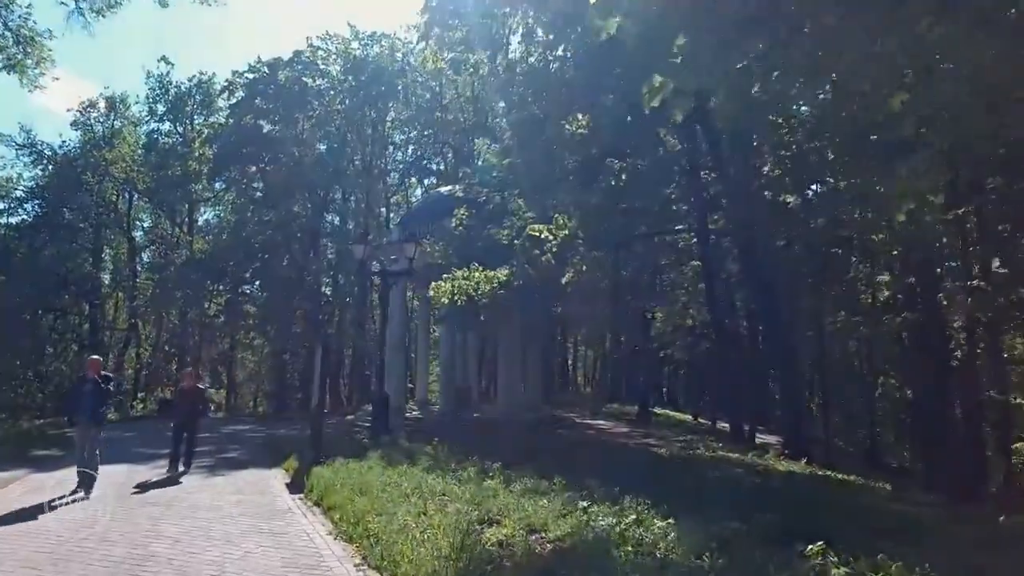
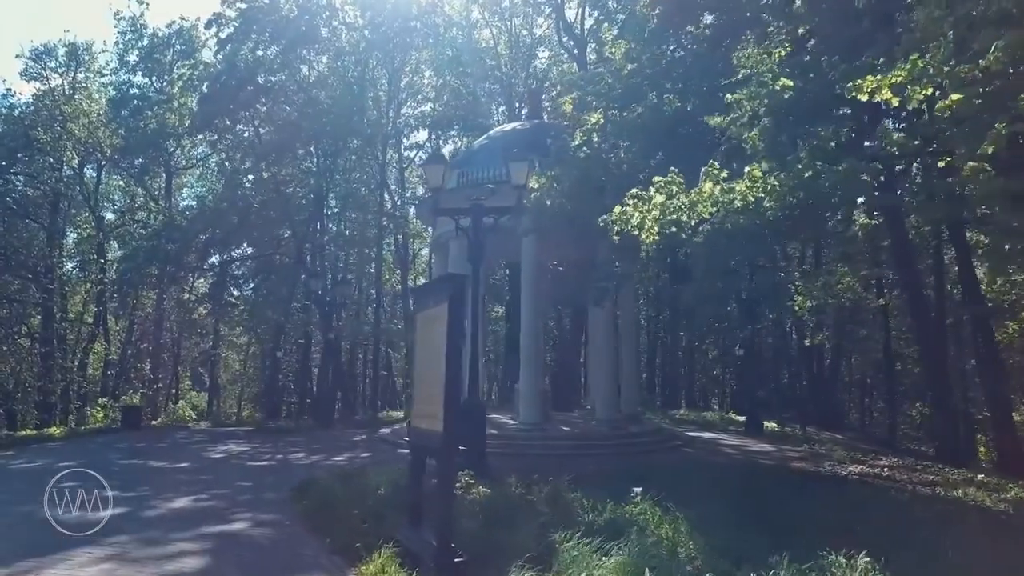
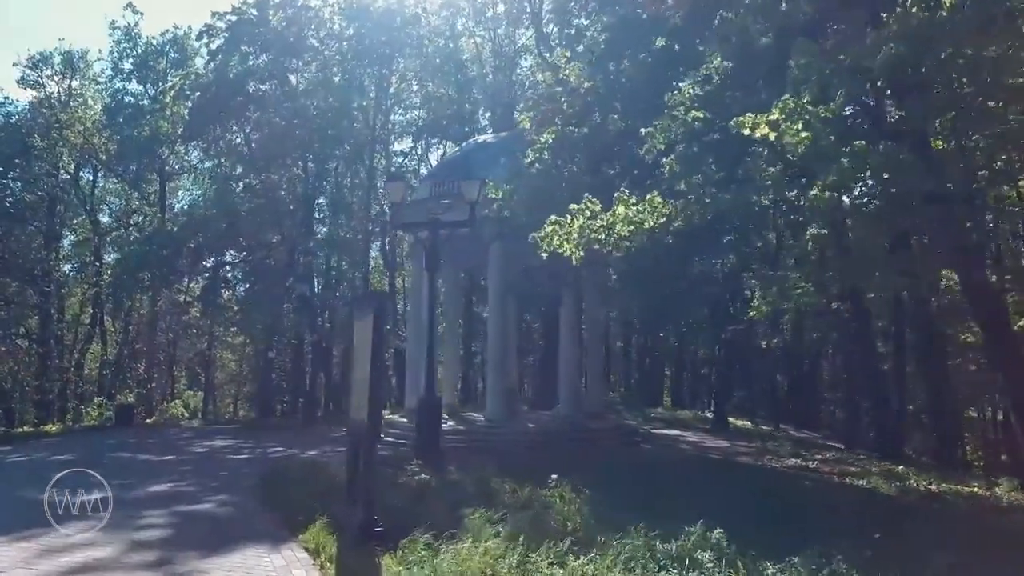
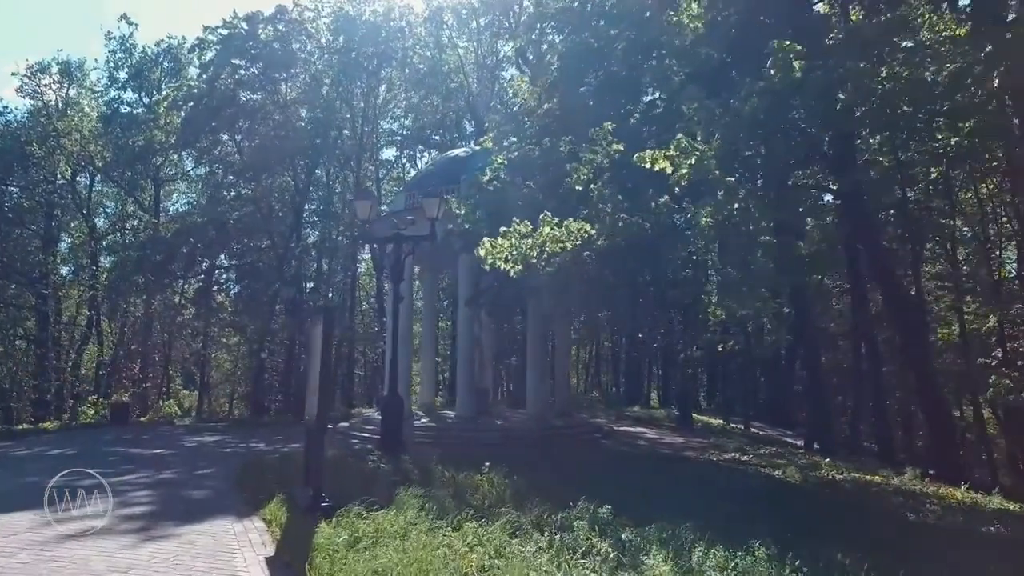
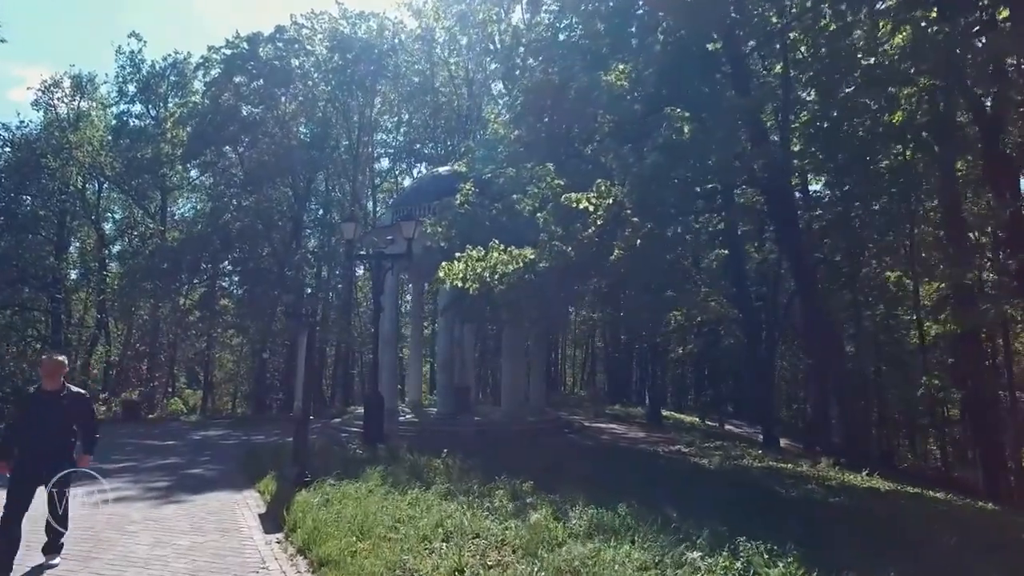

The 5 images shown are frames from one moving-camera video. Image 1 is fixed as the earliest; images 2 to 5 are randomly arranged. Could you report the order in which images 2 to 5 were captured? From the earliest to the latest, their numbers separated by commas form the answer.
5, 4, 3, 2
